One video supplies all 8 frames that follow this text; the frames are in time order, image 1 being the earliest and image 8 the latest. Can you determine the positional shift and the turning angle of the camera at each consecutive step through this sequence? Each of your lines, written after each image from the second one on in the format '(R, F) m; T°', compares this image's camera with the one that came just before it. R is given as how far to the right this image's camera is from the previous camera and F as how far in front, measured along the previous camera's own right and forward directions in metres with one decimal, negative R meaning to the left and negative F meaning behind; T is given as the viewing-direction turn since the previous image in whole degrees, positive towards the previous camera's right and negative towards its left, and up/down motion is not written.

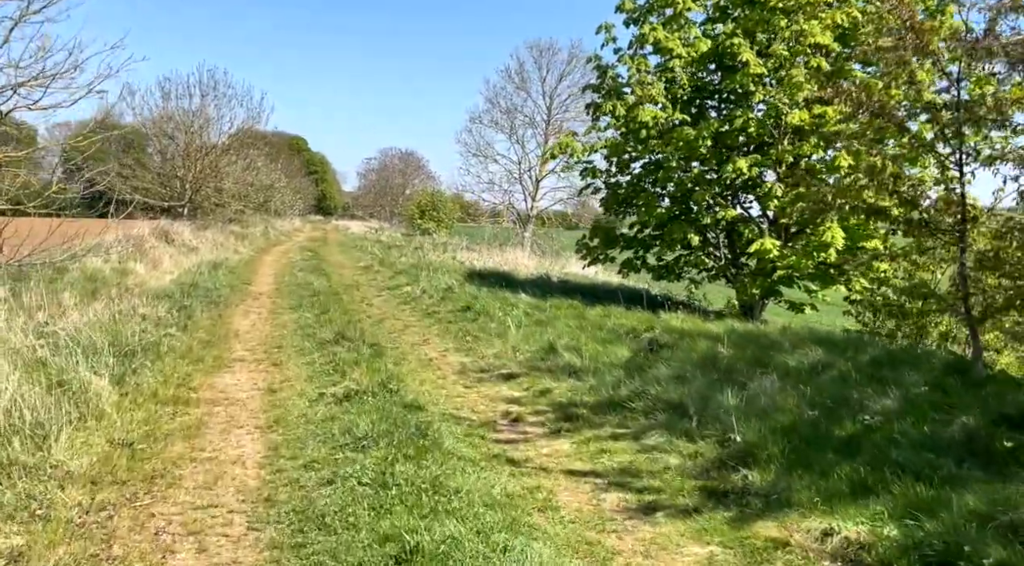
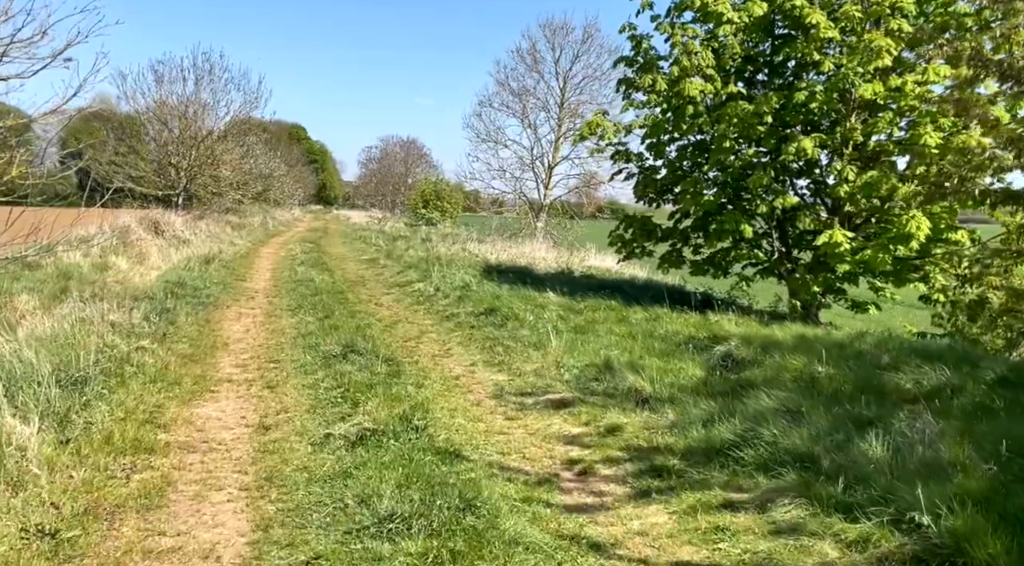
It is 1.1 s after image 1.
(-0.4, +1.7) m; 0°
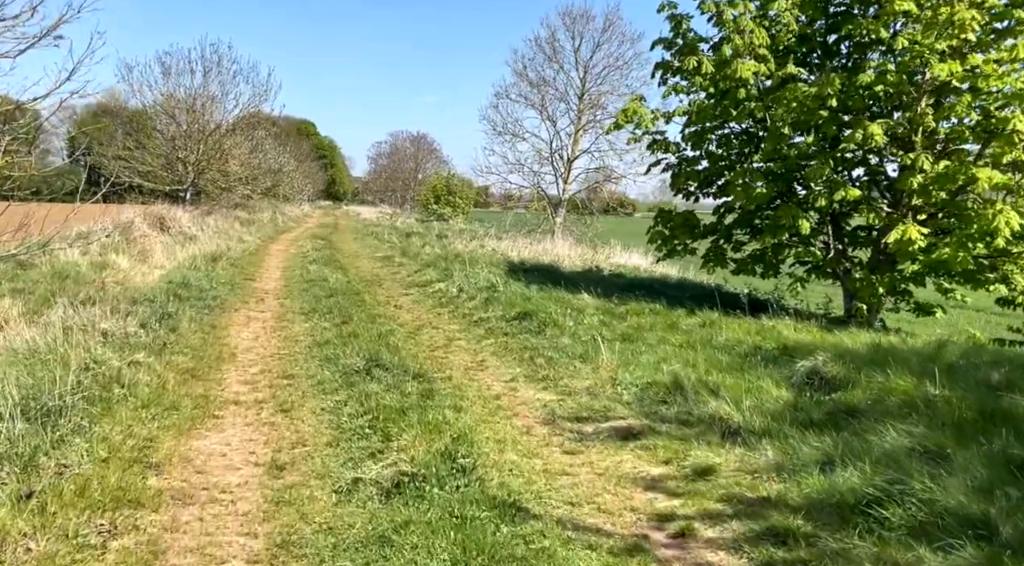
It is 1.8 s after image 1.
(-0.3, +1.1) m; -1°
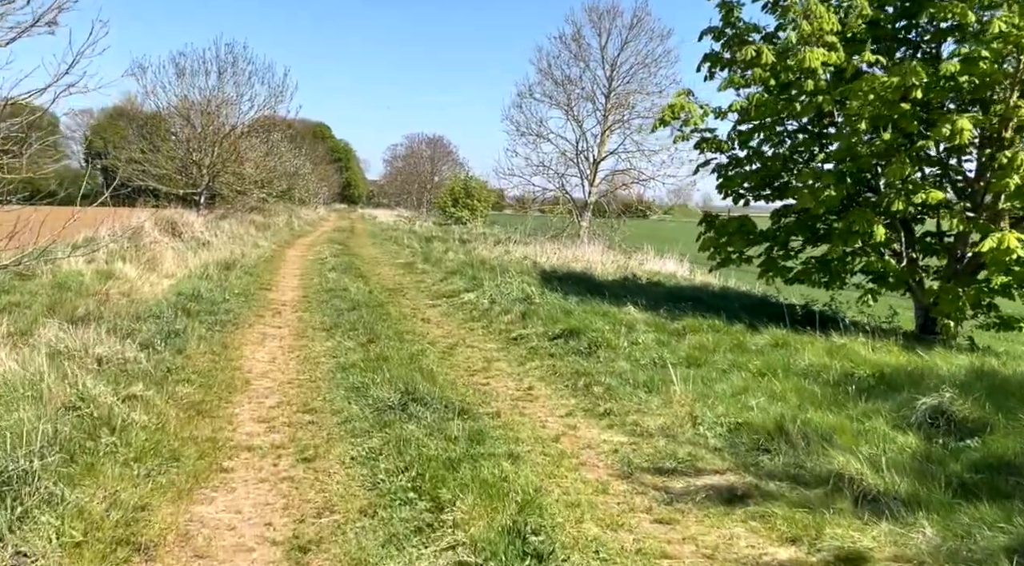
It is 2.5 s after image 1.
(-0.3, +1.1) m; -1°
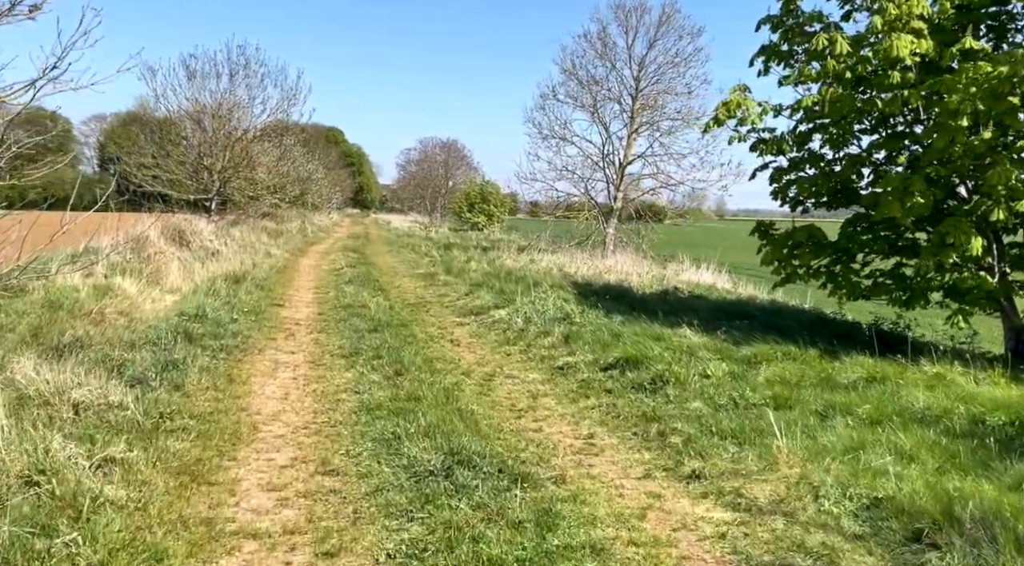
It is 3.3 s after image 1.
(-0.3, +1.2) m; -1°
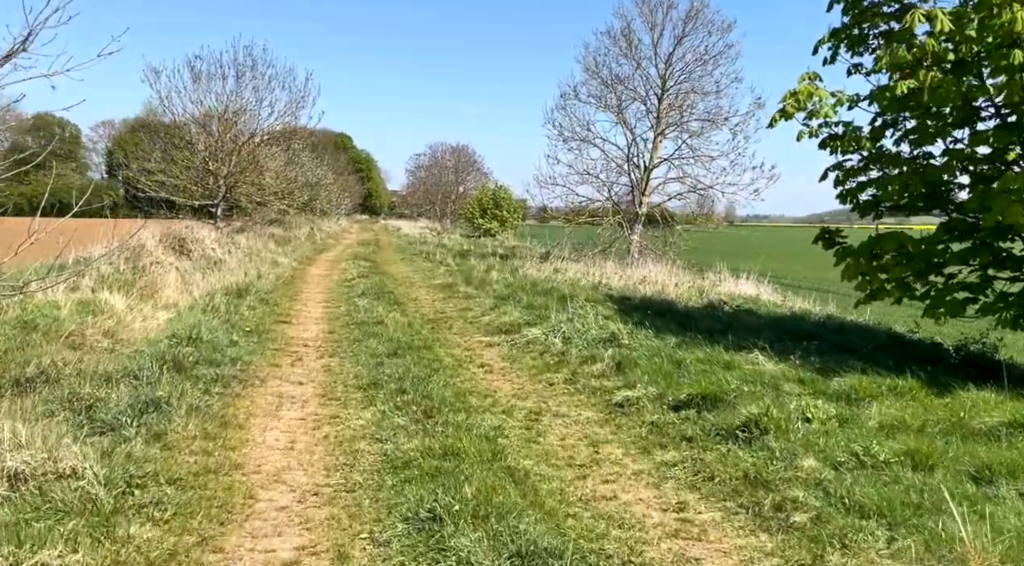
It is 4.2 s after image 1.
(-0.3, +1.4) m; -1°
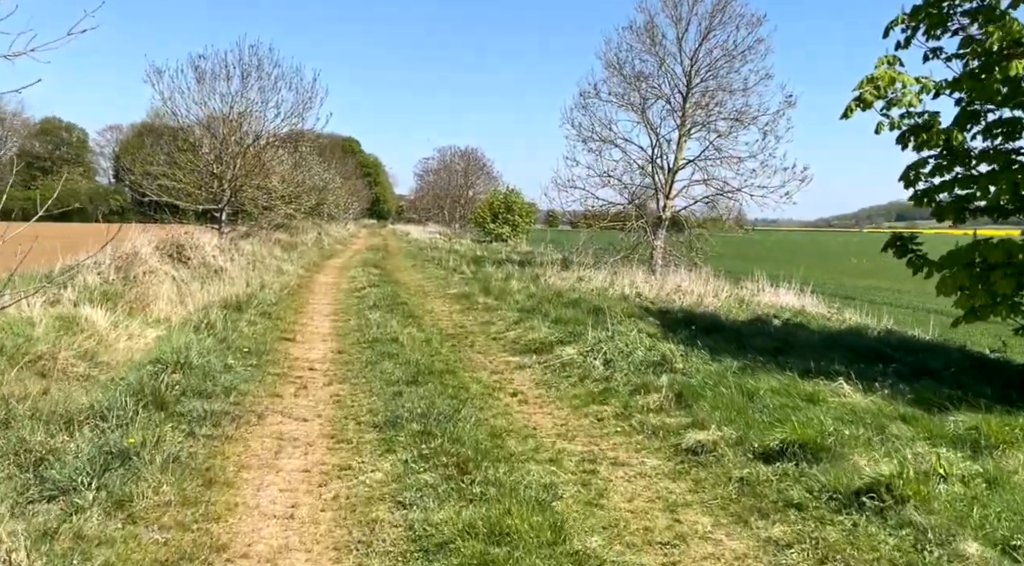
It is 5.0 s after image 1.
(-0.3, +1.3) m; 0°
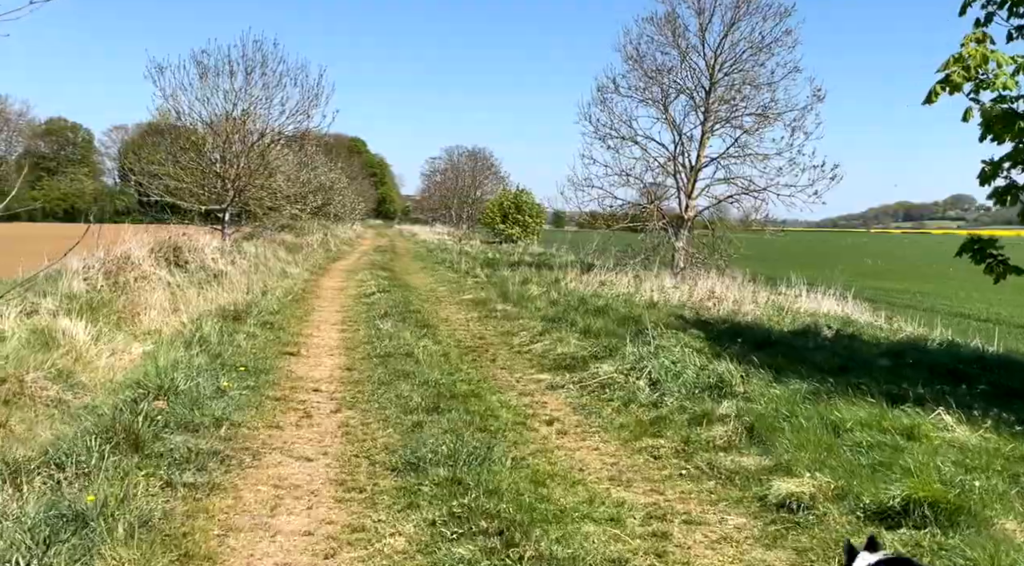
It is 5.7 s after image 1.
(-0.2, +1.1) m; 0°
